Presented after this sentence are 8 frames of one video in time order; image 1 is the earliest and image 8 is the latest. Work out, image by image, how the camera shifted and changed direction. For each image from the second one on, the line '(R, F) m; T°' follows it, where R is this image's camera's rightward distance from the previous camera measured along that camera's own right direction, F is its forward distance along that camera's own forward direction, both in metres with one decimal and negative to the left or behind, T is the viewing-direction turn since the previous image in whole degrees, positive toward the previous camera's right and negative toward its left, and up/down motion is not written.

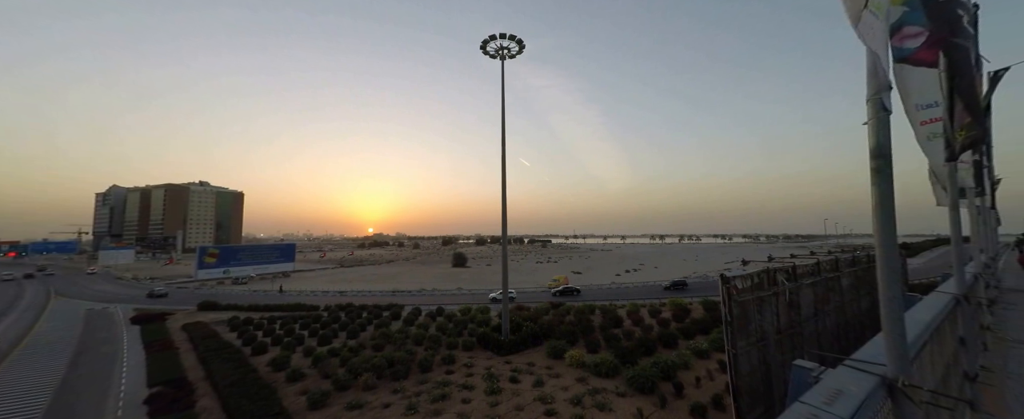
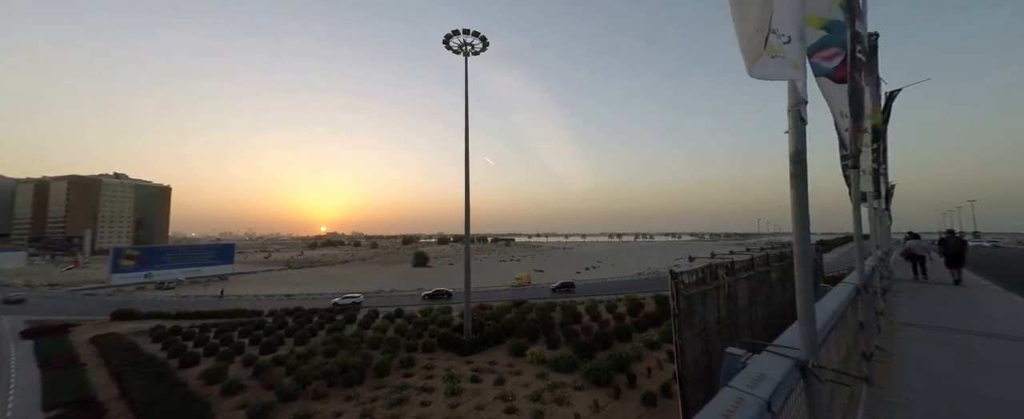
(+0.1, 0.0) m; +7°
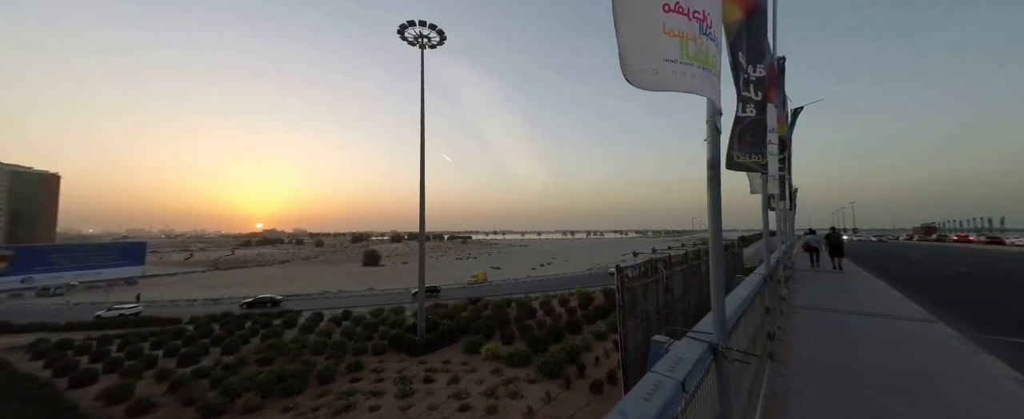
(+0.2, -0.1) m; +8°
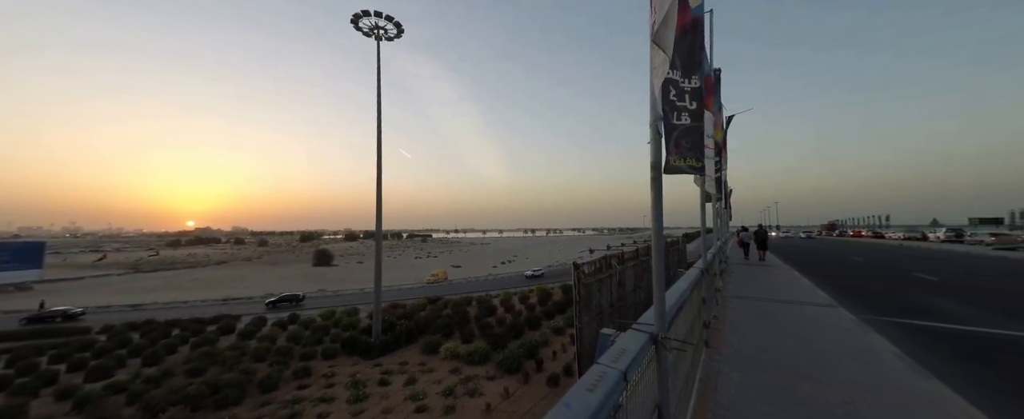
(+0.1, 0.0) m; +7°
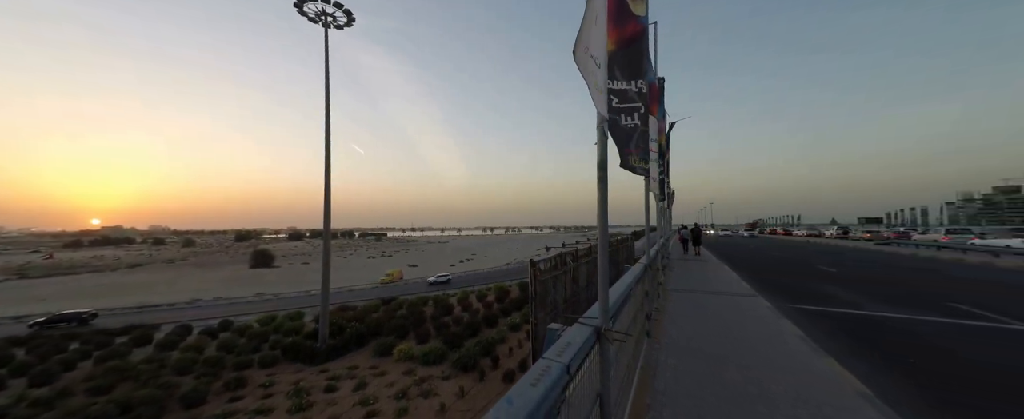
(+0.2, 0.0) m; +7°
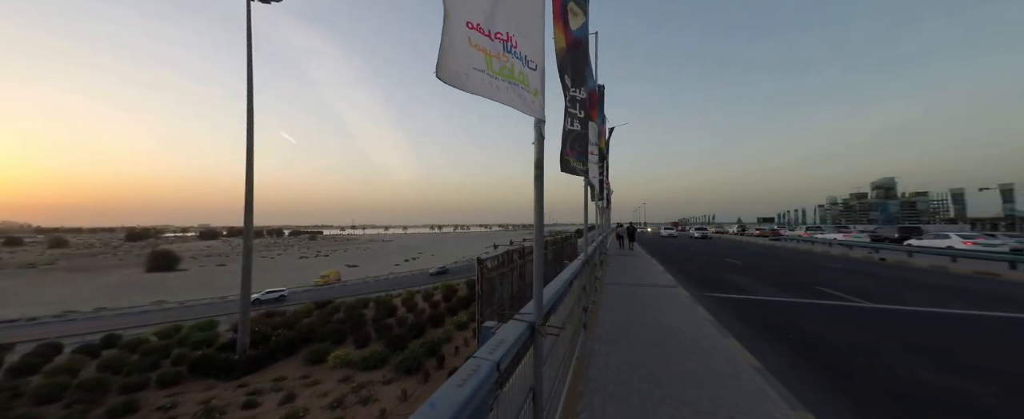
(+0.3, +0.4) m; +9°
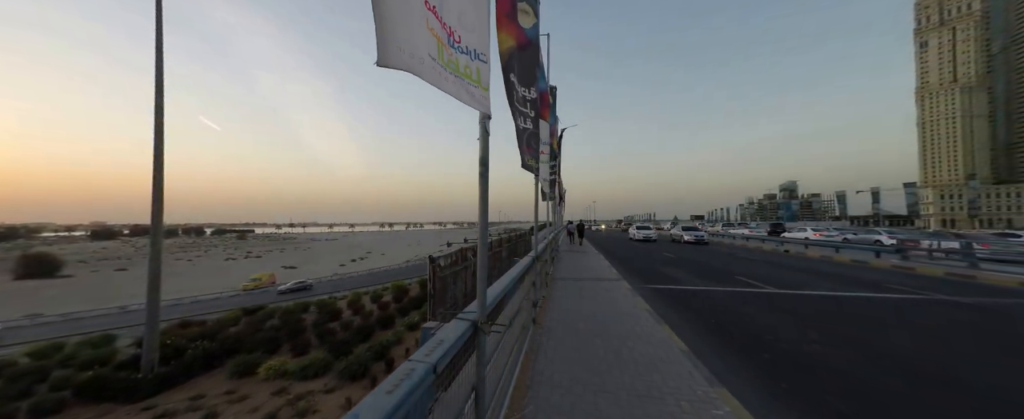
(+0.2, +0.6) m; +8°
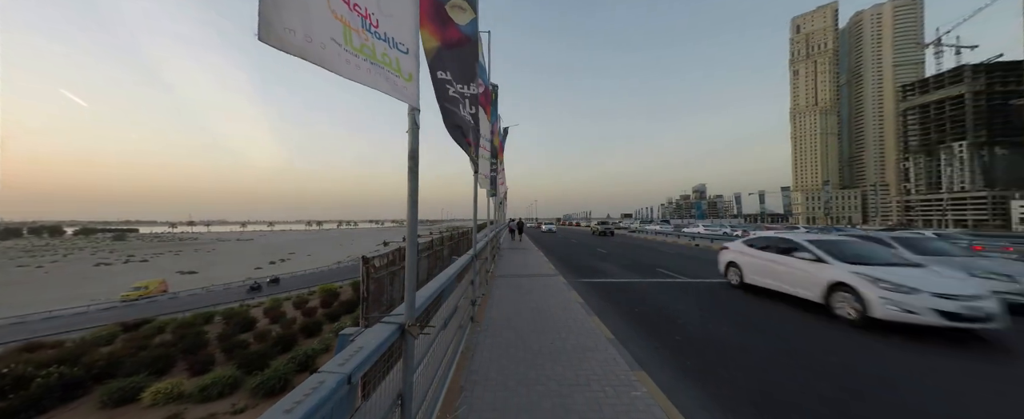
(+0.1, +0.9) m; +10°
